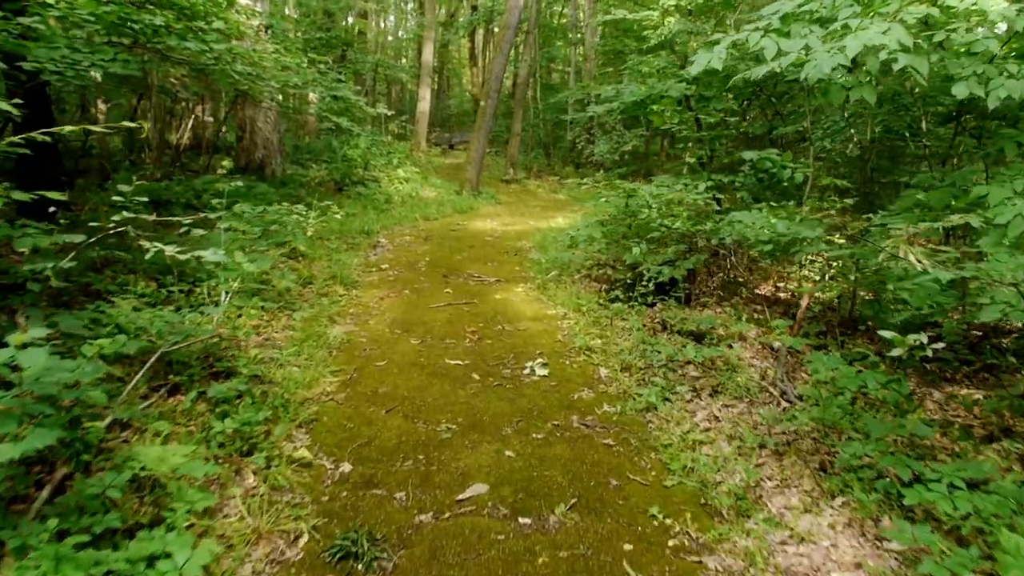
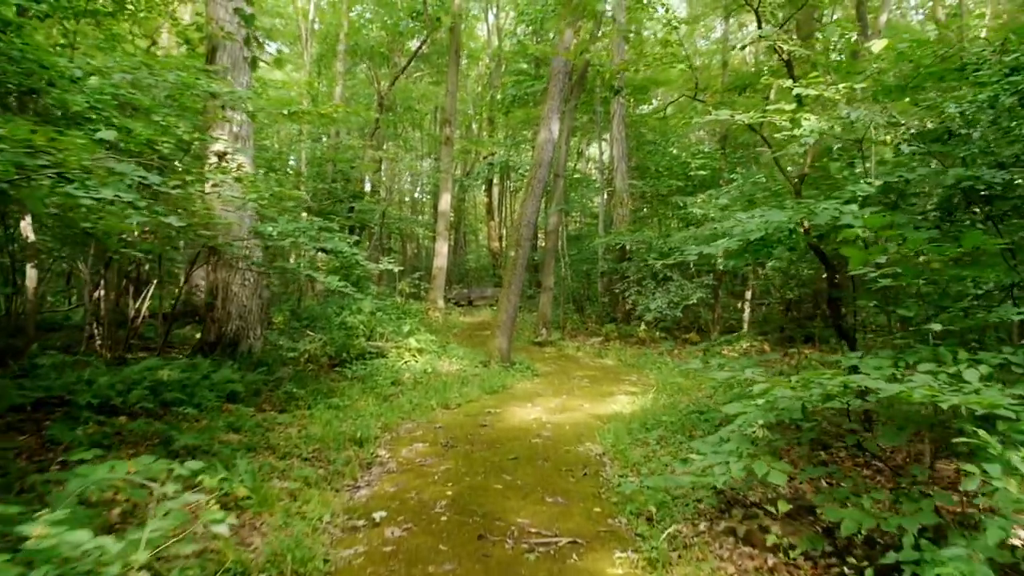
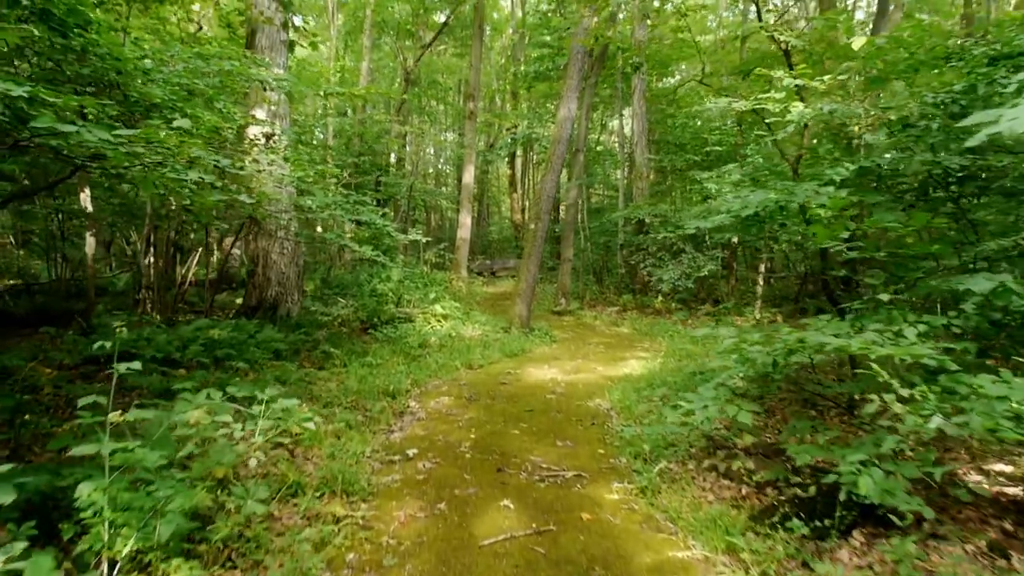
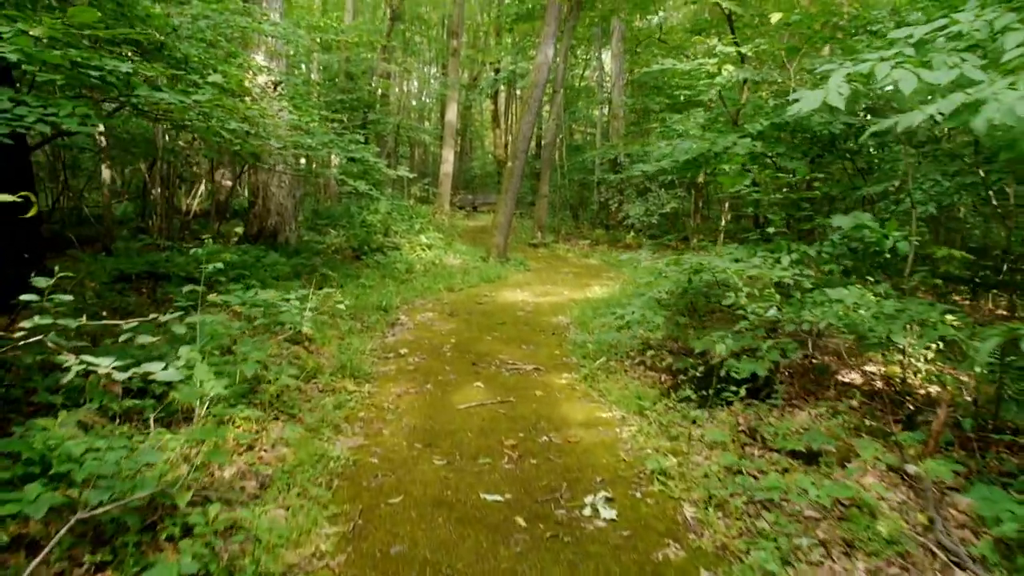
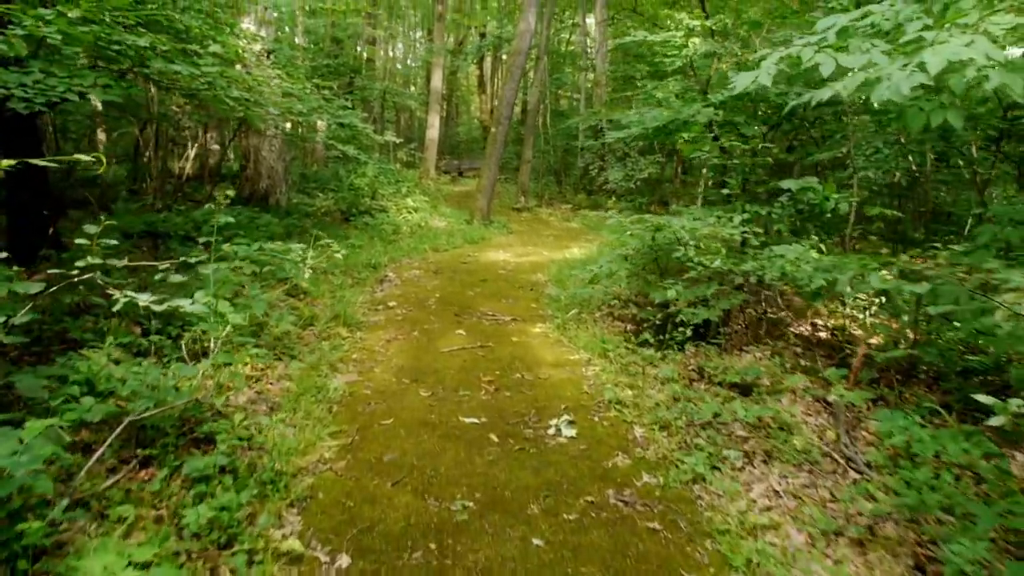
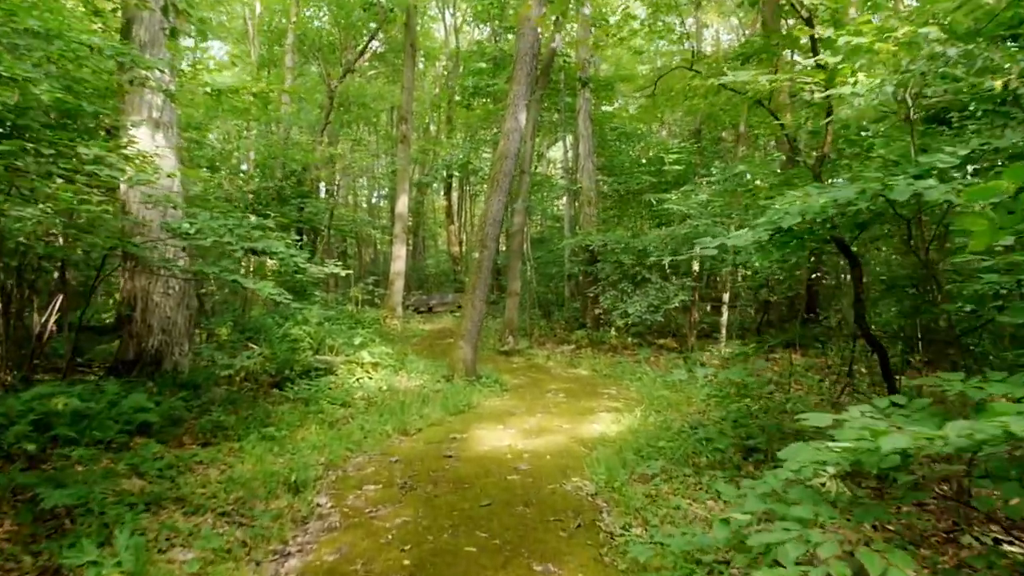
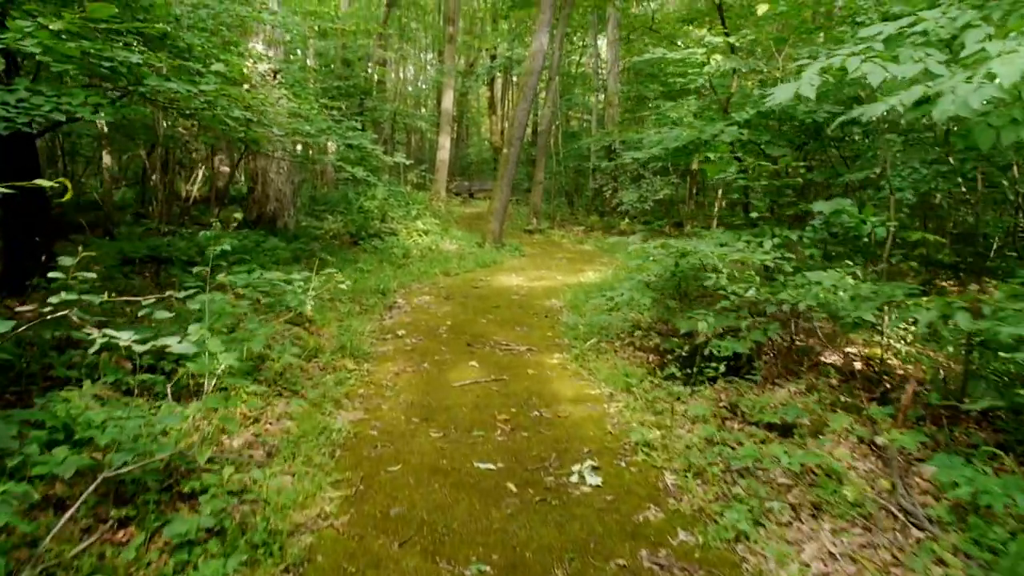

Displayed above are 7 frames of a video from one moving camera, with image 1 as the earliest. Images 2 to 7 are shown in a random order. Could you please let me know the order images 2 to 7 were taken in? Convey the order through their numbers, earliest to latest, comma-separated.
5, 7, 4, 3, 2, 6
